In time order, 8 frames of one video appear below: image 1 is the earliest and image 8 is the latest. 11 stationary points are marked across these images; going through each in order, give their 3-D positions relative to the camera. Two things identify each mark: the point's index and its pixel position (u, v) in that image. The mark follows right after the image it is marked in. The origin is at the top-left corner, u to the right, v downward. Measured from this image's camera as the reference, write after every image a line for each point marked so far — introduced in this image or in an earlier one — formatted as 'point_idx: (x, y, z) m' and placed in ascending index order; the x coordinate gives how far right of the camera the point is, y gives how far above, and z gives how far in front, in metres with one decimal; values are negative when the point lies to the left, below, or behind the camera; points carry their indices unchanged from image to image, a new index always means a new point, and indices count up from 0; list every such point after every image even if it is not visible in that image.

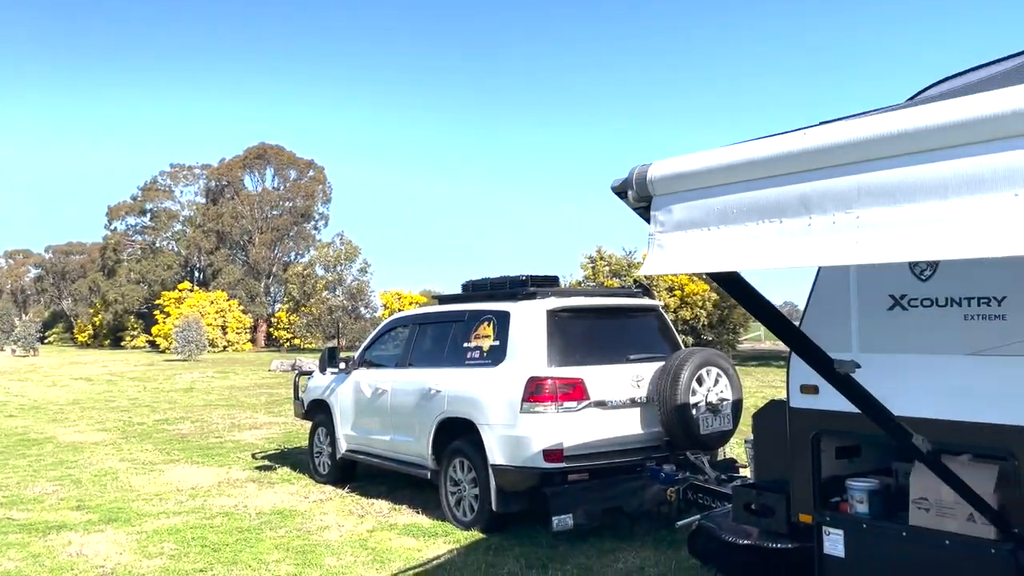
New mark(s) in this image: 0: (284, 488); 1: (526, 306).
0: (-2.1, -1.8, +7.8) m
1: (+0.1, -0.1, +6.2) m
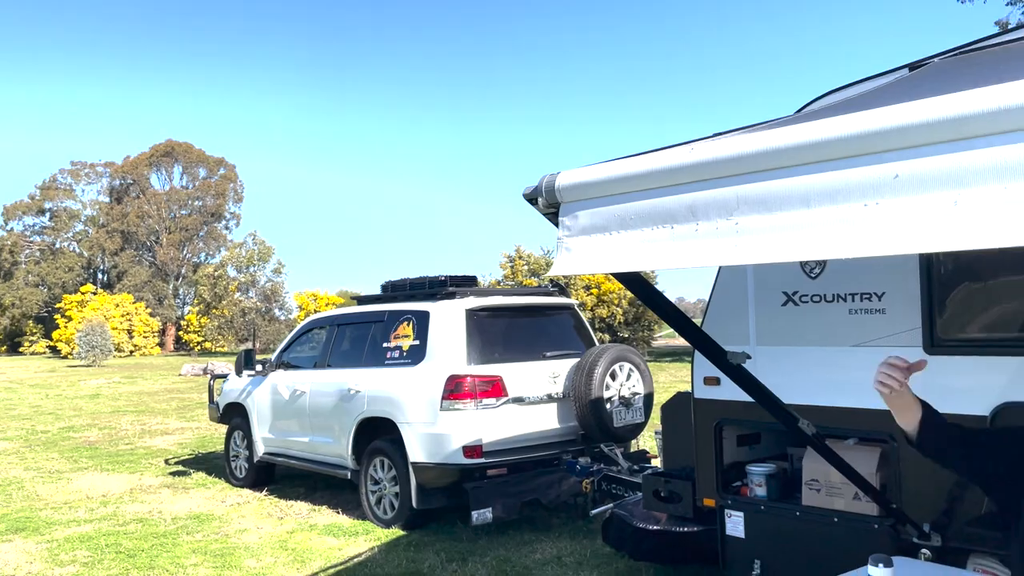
0: (-2.8, -1.9, +7.7) m
1: (-0.5, -0.1, +6.3) m
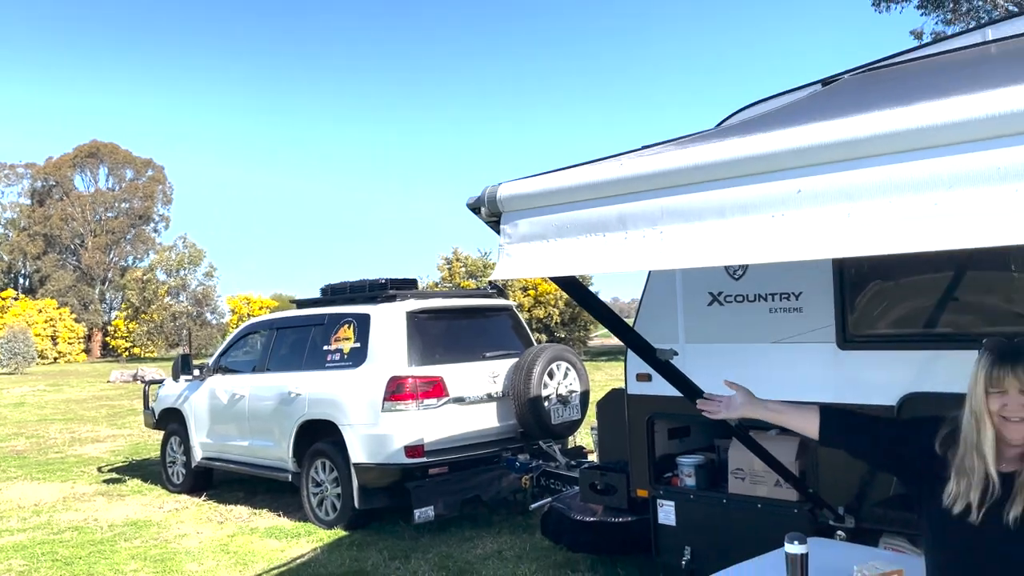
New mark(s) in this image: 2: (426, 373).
0: (-3.4, -1.9, +7.6) m
1: (-0.9, -0.2, +6.4) m
2: (-0.6, -0.6, +6.1) m
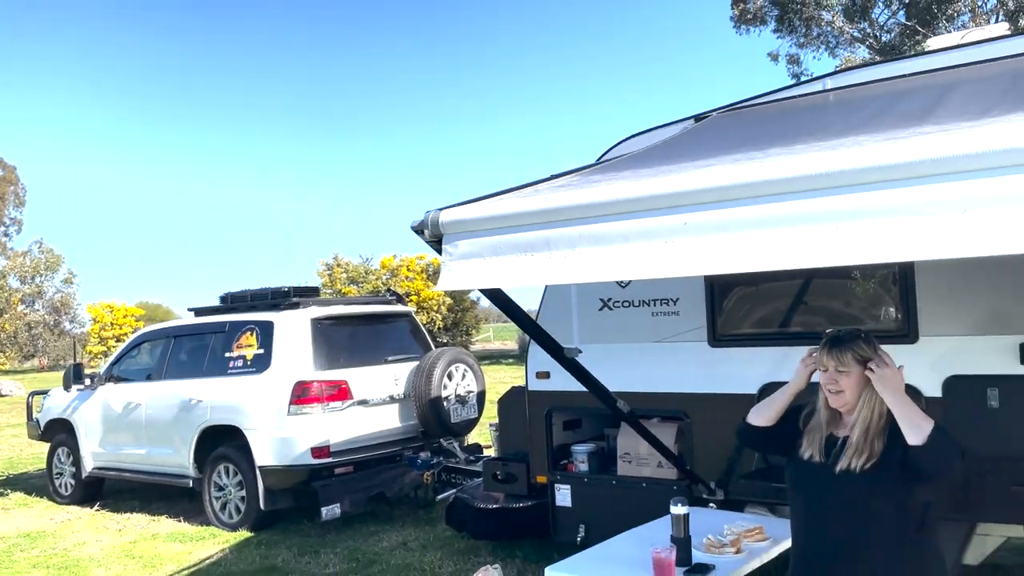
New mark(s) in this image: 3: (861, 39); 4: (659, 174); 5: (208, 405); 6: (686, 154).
0: (-4.3, -2.0, +7.4) m
1: (-1.7, -0.2, +6.6) m
2: (-1.4, -0.7, +6.3) m
3: (+6.8, +4.9, +16.3) m
4: (+0.5, +0.4, +2.7) m
5: (-2.4, -0.9, +6.7) m
6: (+0.6, +0.5, +3.1) m
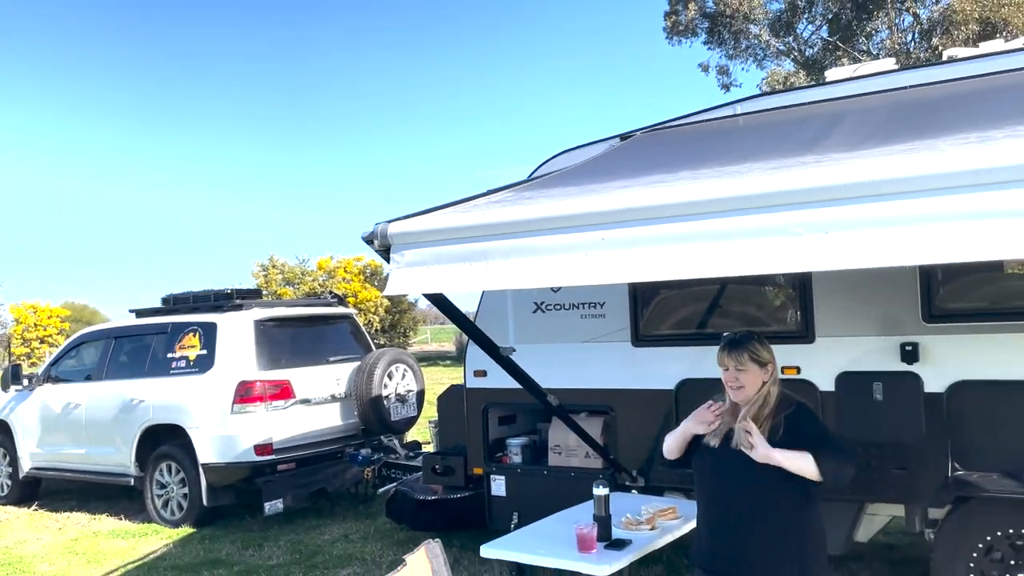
0: (-4.9, -2.0, +7.4) m
1: (-2.2, -0.2, +6.7) m
2: (-1.8, -0.7, +6.5) m
3: (+5.6, +4.8, +17.1) m
4: (+0.3, +0.3, +3.1) m
5: (-2.9, -0.9, +6.8) m
6: (+0.4, +0.5, +3.4) m
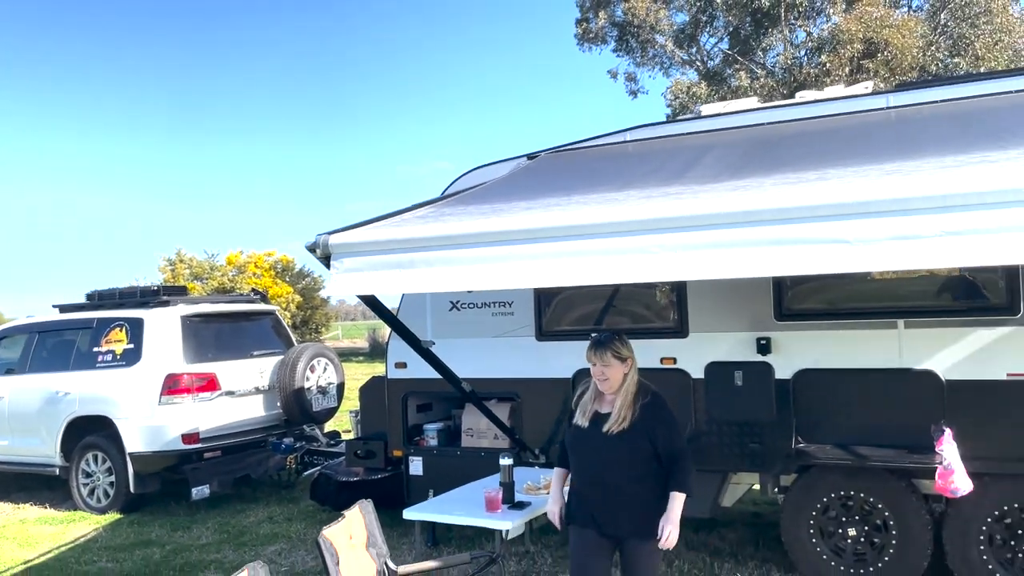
0: (-5.7, -1.9, +7.4) m
1: (-2.9, -0.2, +7.1) m
2: (-2.5, -0.7, +6.9) m
3: (+3.8, +4.8, +18.2) m
4: (-0.1, +0.3, +3.7) m
5: (-3.6, -0.9, +7.0) m
6: (0.0, +0.5, +4.0) m
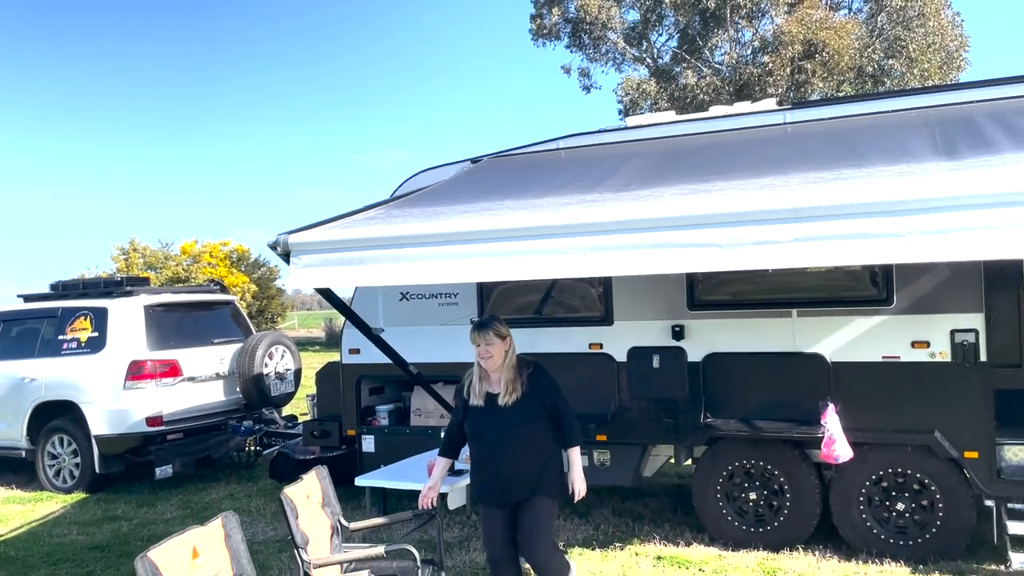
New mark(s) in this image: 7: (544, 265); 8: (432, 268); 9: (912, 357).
0: (-6.1, -1.8, +7.7) m
1: (-3.4, -0.1, +7.4) m
2: (-3.0, -0.6, +7.3) m
3: (+2.8, +5.0, +18.8) m
4: (-0.4, +0.4, +4.2) m
5: (-4.1, -0.8, +7.4) m
6: (-0.3, +0.5, +4.5) m
7: (+0.1, +0.1, +3.5) m
8: (-0.4, +0.1, +3.8) m
9: (+2.2, -0.4, +4.5) m
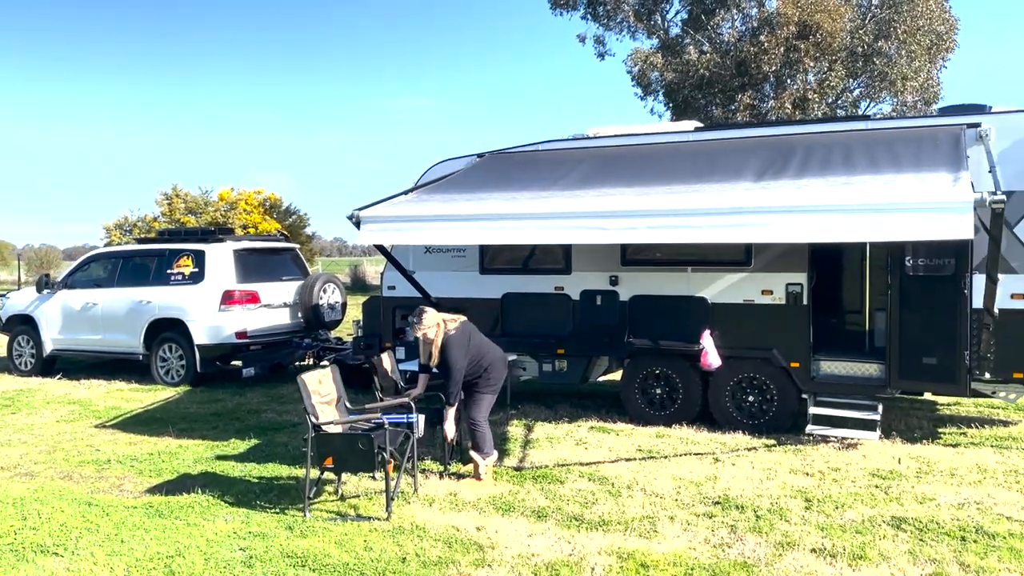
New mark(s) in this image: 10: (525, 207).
0: (-6.2, -1.1, +10.3) m
1: (-3.4, +0.5, +9.9) m
2: (-3.1, 0.0, +9.7) m
3: (+3.2, +6.1, +20.8) m
4: (-0.5, +0.7, +6.5) m
5: (-4.2, -0.2, +9.9) m
6: (-0.4, +0.8, +6.9) m
7: (0.0, +0.4, +5.9) m
8: (-0.5, +0.4, +6.2) m
9: (+2.0, -0.1, +6.9) m
10: (+0.1, +0.6, +6.0) m
